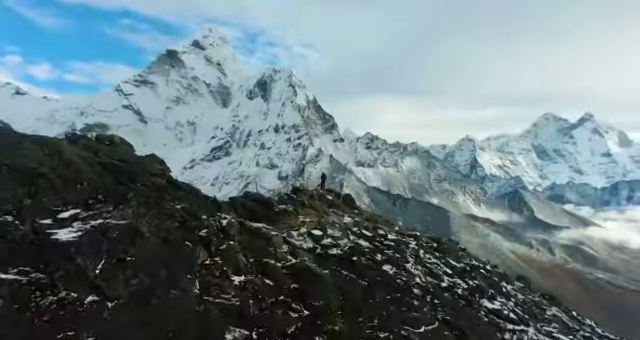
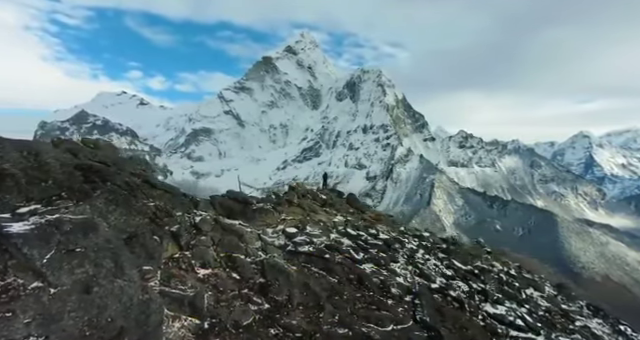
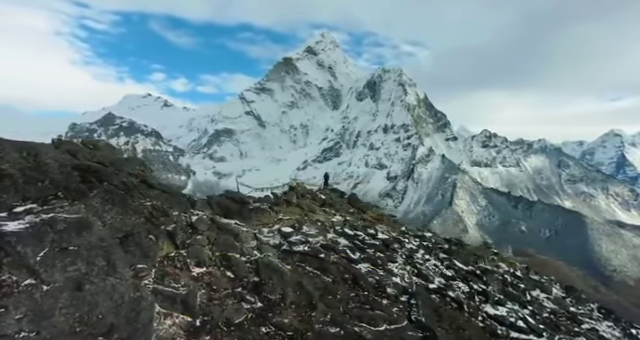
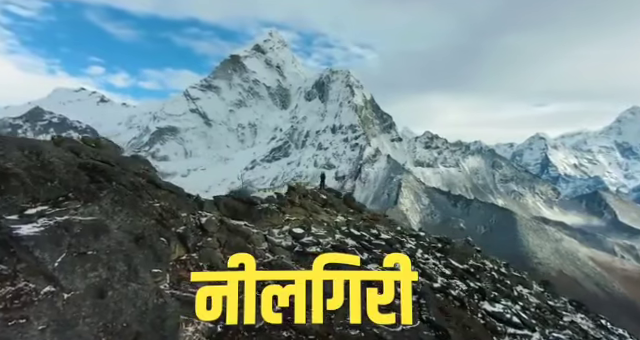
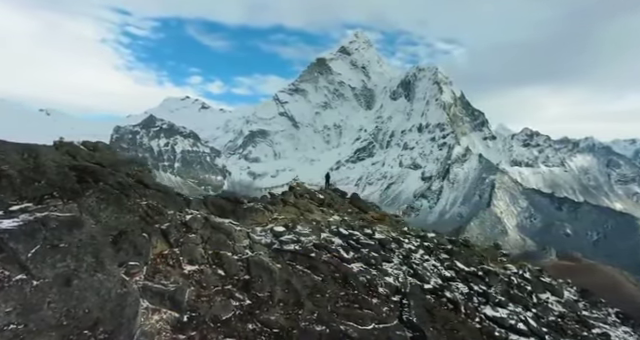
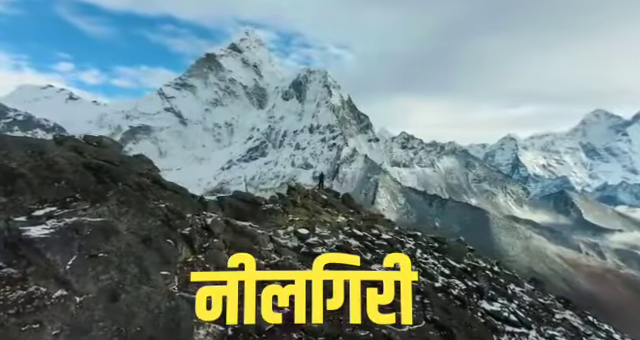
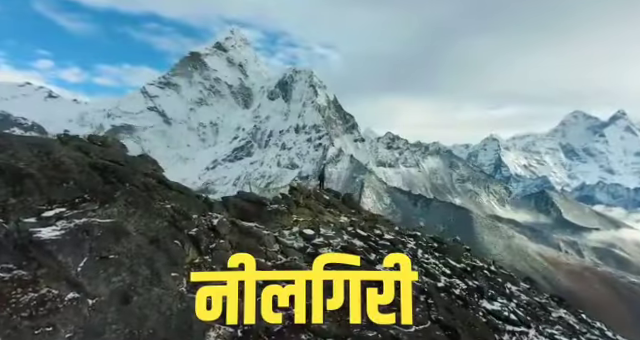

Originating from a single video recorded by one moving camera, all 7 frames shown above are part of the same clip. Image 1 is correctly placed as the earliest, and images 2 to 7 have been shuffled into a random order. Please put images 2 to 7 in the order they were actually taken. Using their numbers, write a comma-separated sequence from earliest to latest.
7, 6, 4, 2, 3, 5
